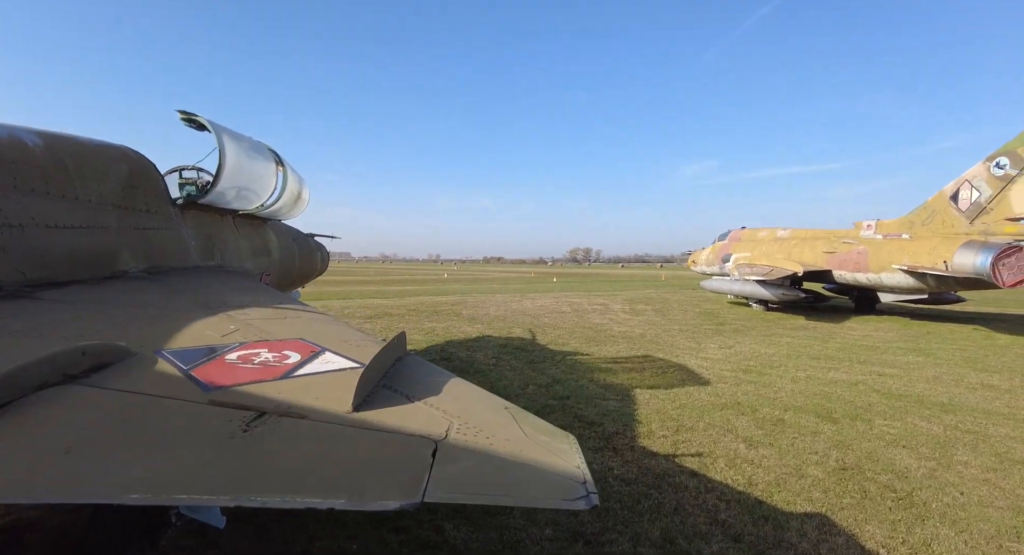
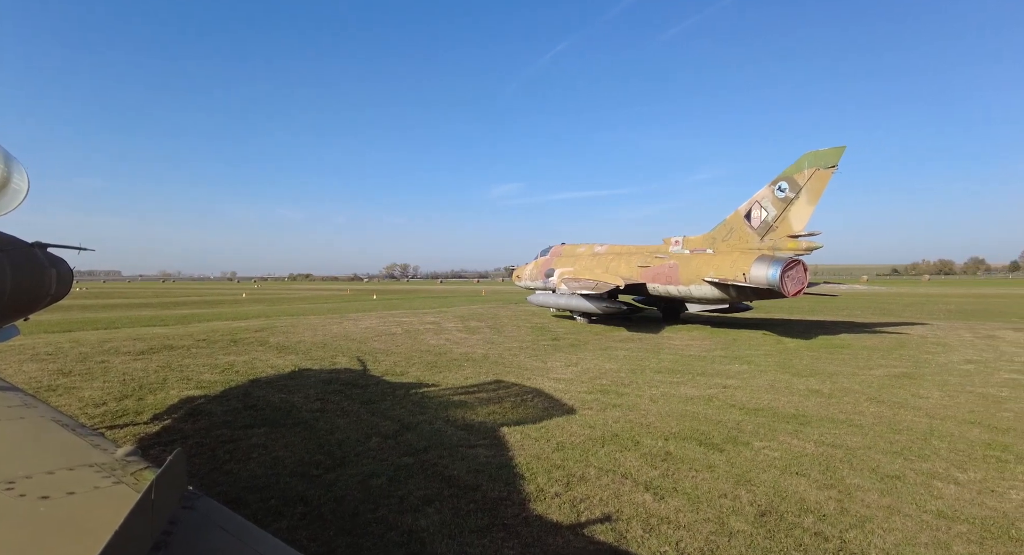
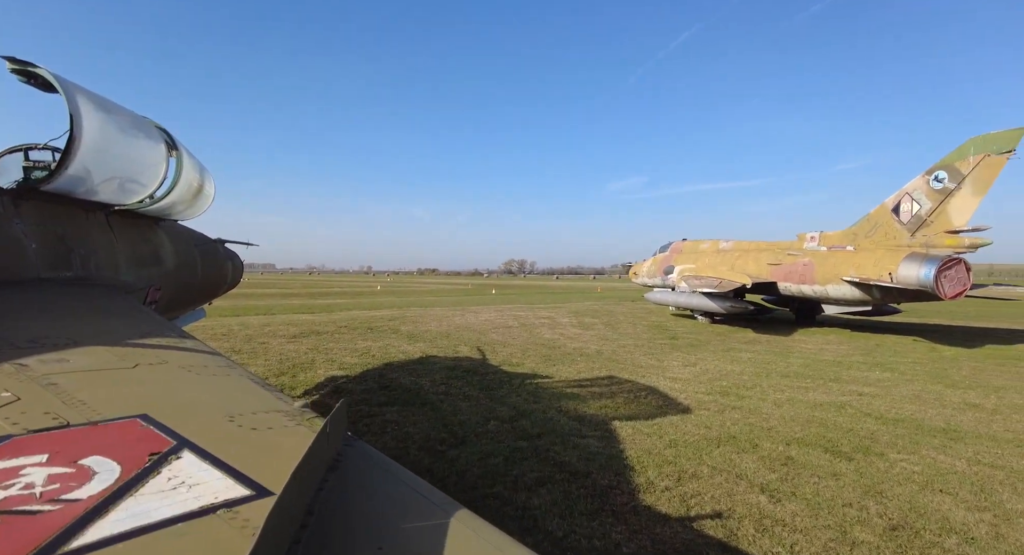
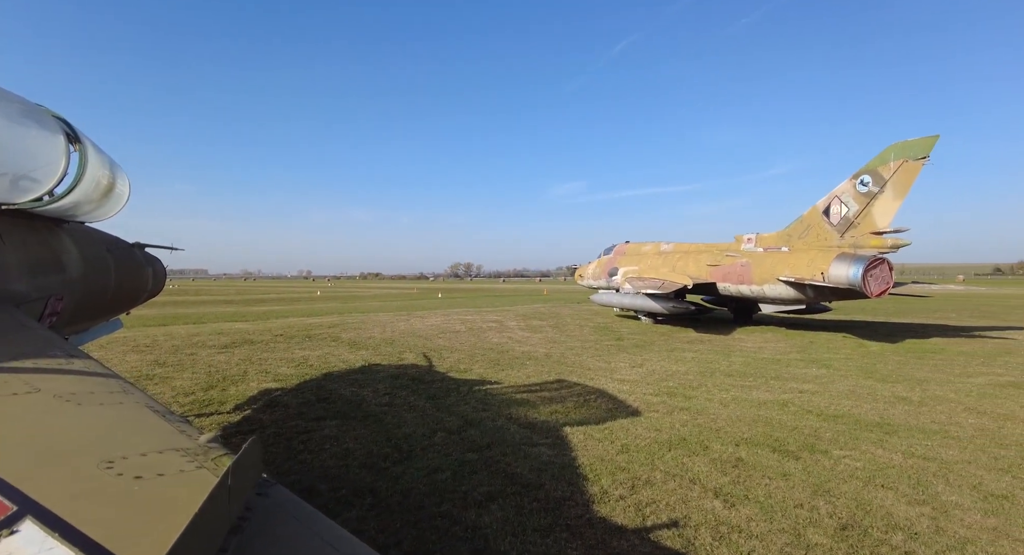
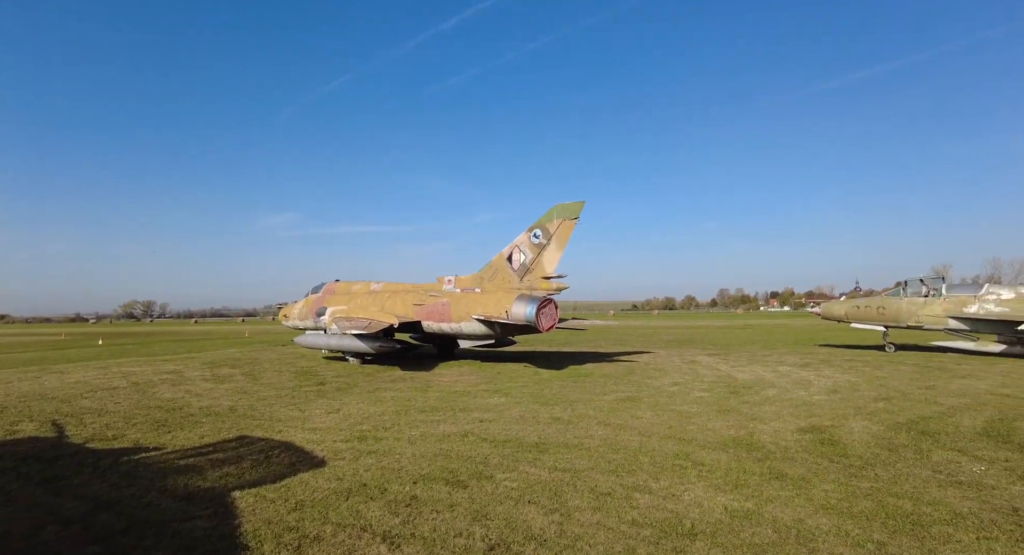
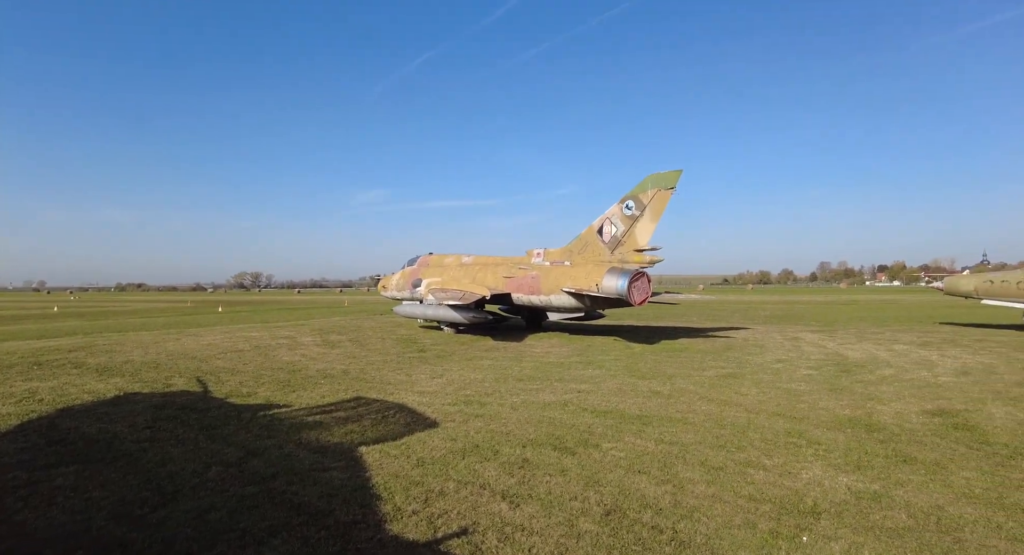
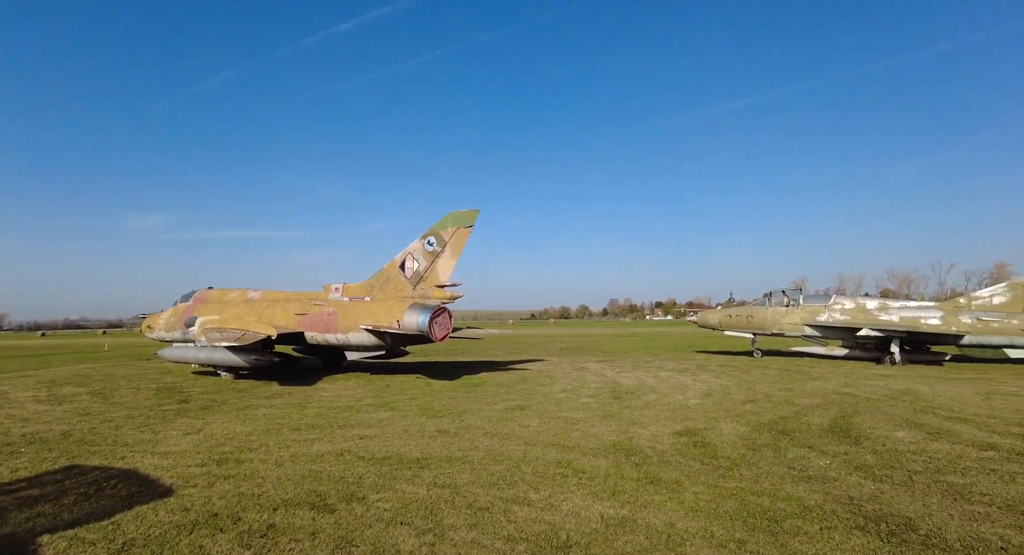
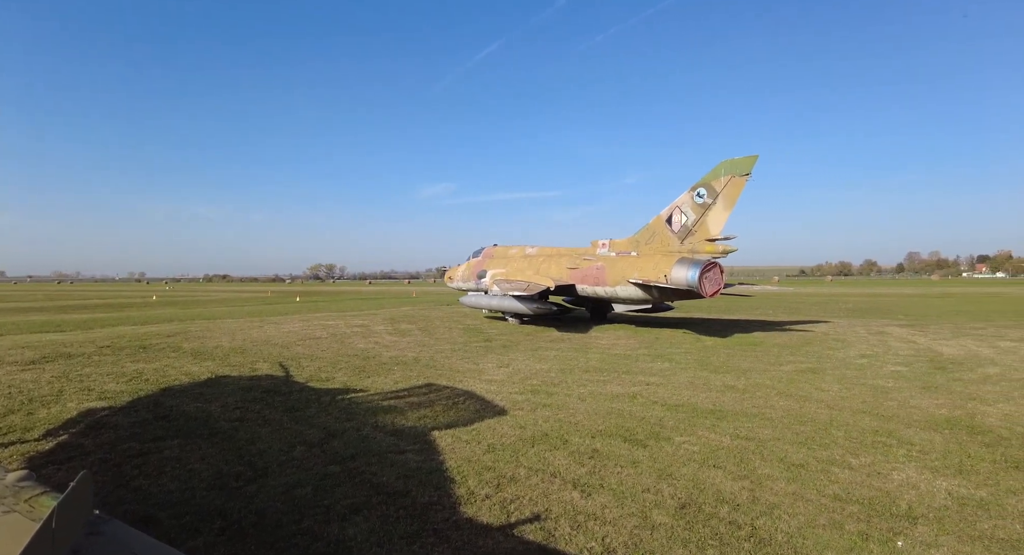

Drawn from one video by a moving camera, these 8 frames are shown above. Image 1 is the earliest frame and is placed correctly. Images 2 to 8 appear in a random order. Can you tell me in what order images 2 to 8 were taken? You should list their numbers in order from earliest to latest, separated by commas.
3, 4, 2, 8, 6, 5, 7
